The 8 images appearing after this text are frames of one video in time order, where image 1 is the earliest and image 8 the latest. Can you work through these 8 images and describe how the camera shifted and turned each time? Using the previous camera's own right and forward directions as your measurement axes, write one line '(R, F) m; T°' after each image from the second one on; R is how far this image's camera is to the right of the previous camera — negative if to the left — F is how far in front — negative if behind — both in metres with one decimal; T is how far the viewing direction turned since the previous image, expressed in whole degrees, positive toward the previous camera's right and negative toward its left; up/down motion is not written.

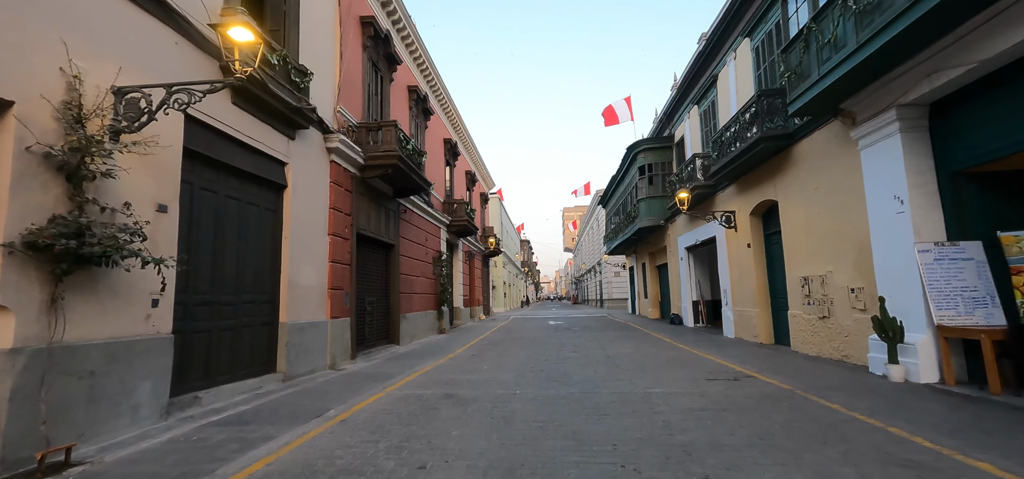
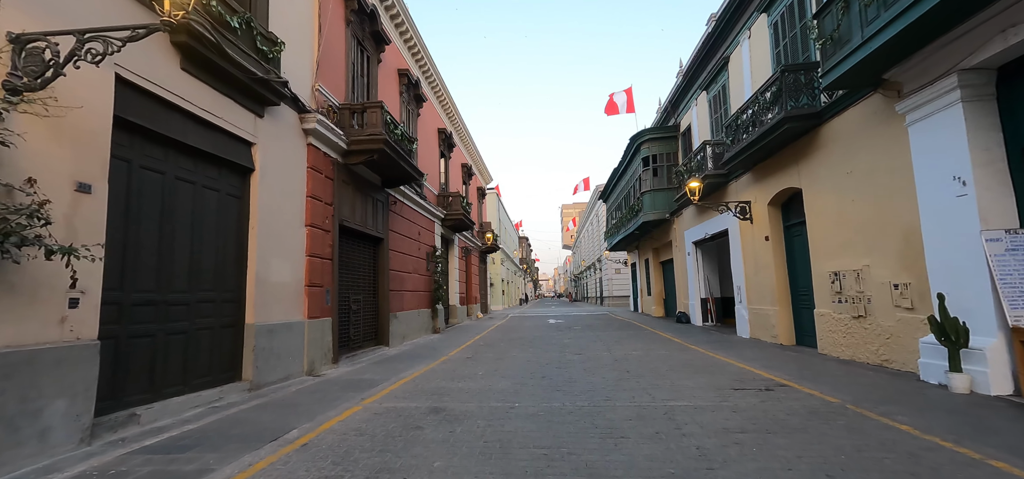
(0.0, +0.9) m; 0°
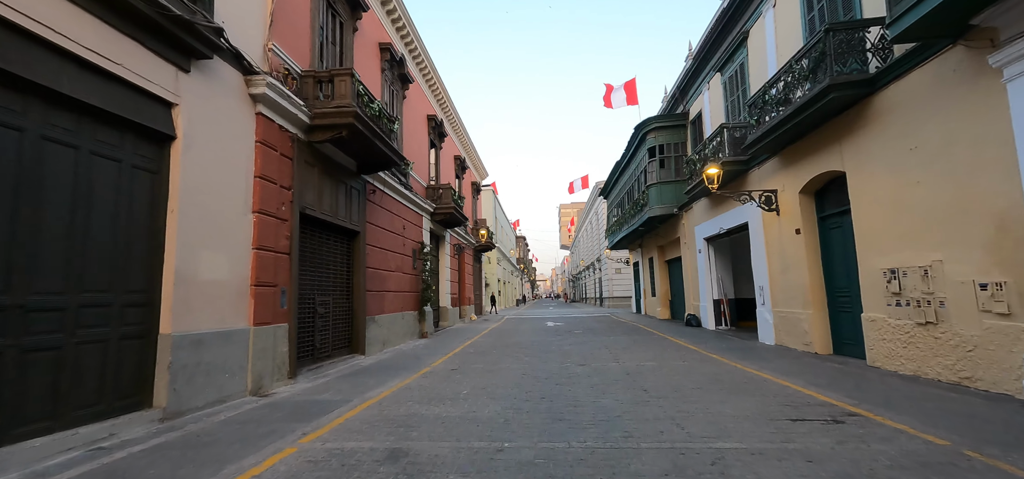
(+0.1, +1.4) m; 0°
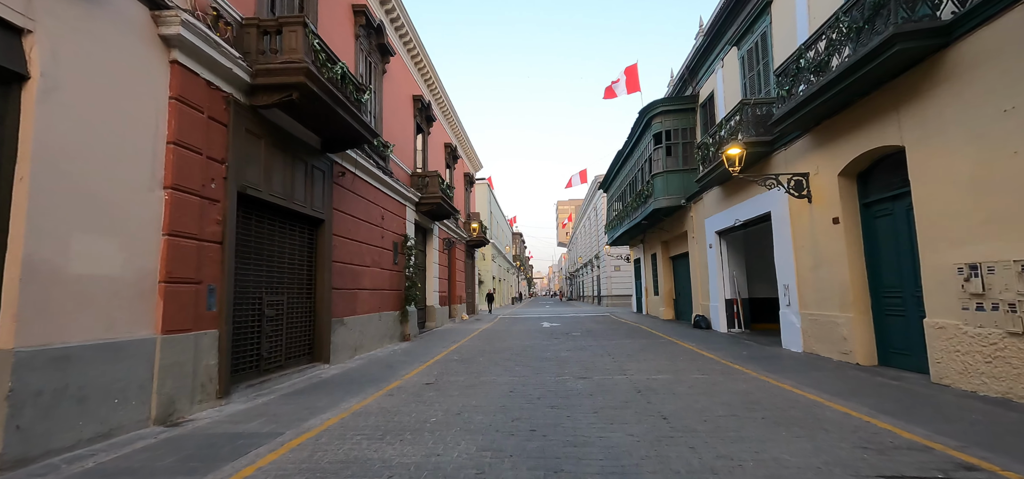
(+0.2, +1.4) m; 0°
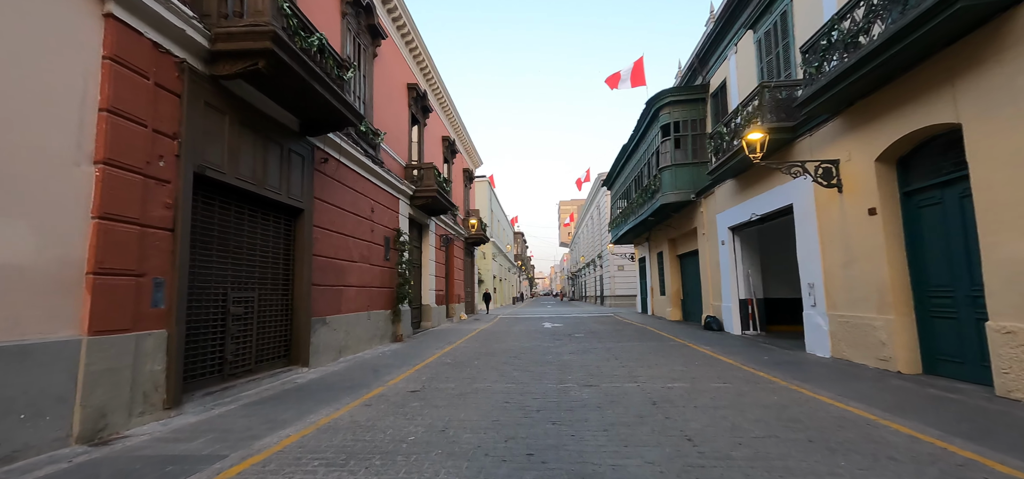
(+0.1, +0.8) m; 0°
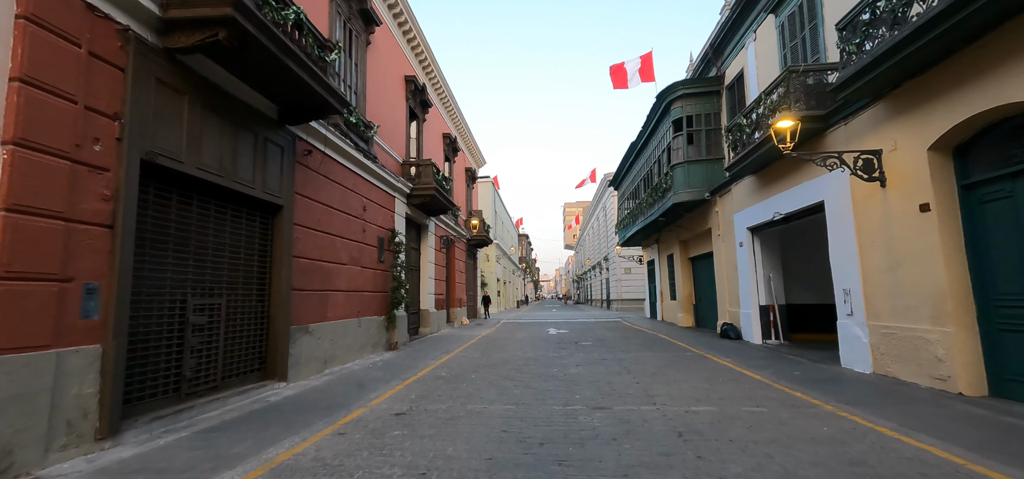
(+0.1, +0.8) m; -1°
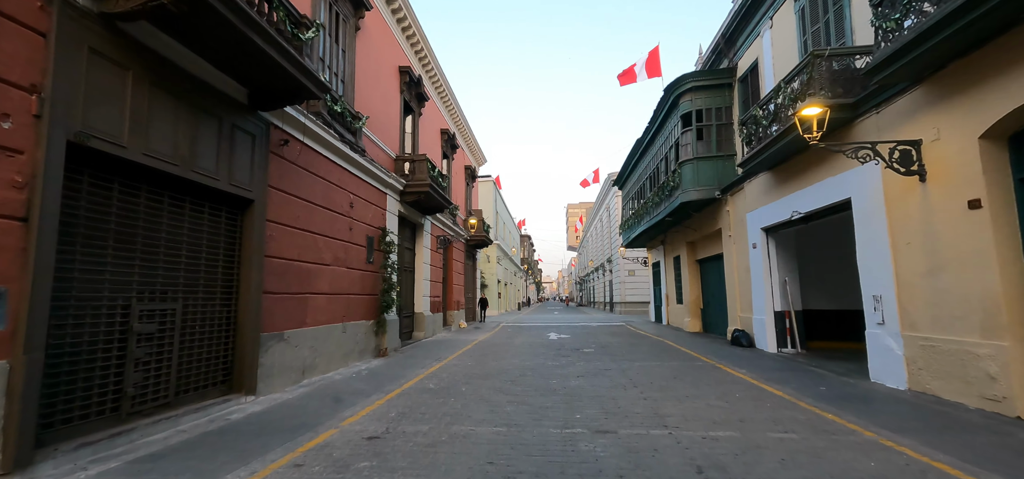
(+0.1, +0.7) m; 0°
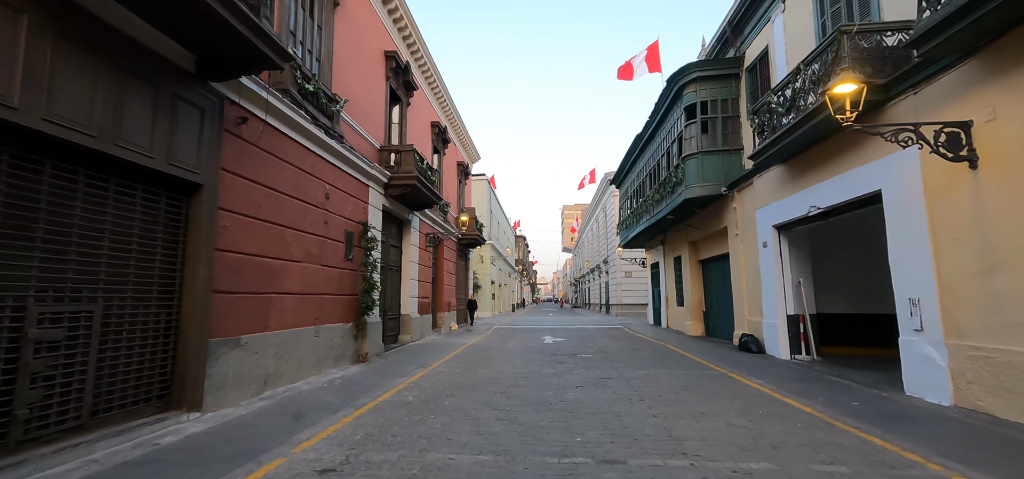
(+0.1, +0.9) m; +1°
